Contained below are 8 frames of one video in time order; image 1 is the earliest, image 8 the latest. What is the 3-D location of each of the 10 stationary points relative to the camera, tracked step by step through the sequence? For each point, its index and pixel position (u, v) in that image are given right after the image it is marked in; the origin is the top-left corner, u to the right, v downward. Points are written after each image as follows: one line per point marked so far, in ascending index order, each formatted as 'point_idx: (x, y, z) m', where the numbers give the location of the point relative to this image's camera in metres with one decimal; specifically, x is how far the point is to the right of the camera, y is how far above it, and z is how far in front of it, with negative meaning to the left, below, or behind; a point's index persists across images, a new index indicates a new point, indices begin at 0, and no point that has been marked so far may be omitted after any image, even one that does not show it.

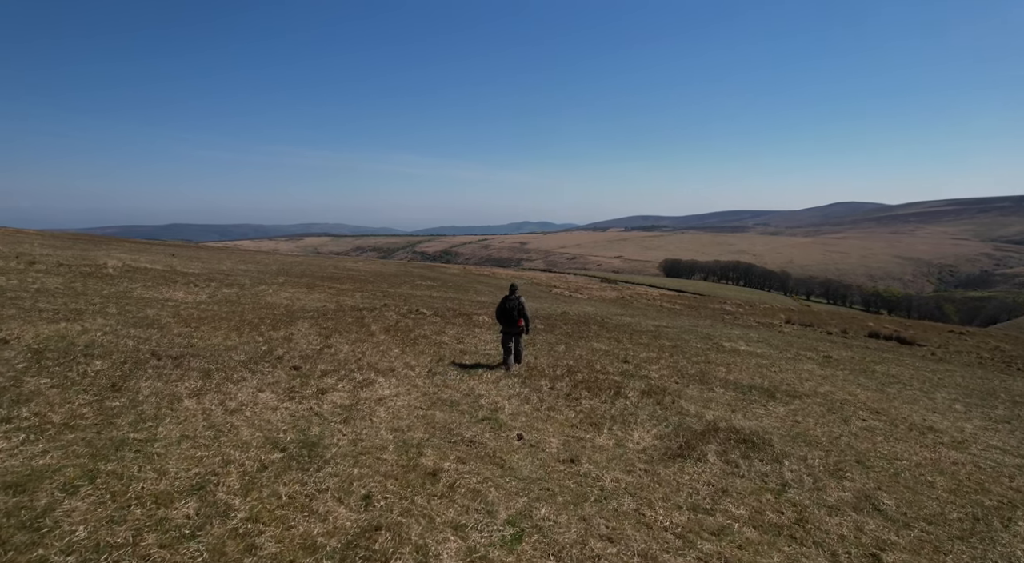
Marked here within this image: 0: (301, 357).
0: (-7.0, -2.5, +19.9) m
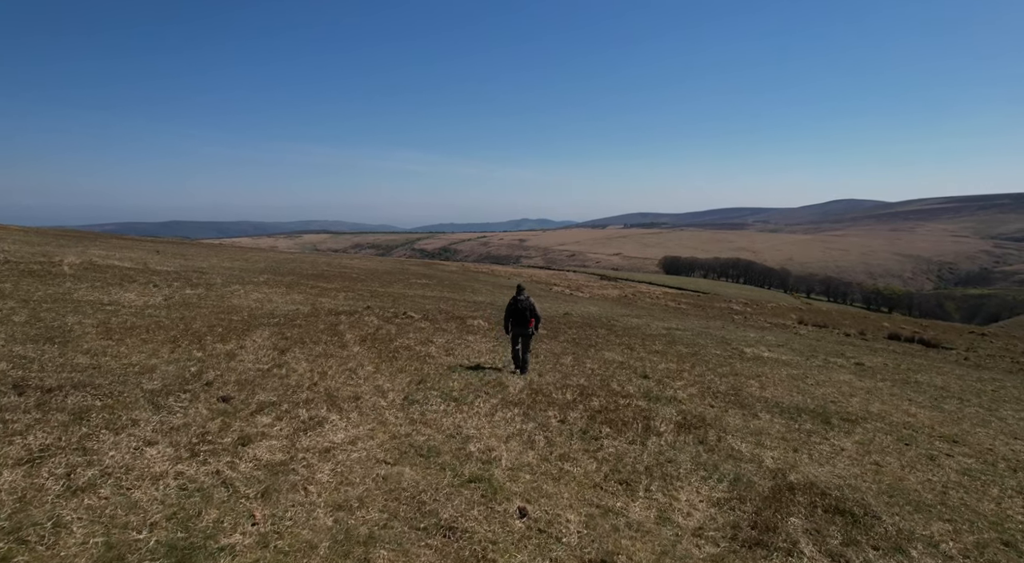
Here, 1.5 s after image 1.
0: (-7.0, -2.6, +15.5) m
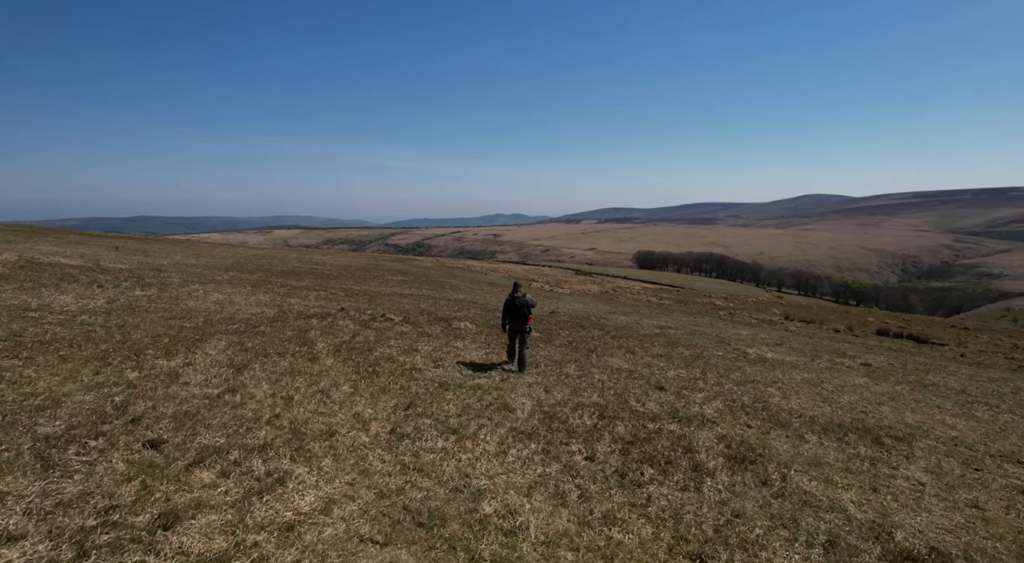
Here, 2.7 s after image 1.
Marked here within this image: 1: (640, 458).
0: (-6.6, -2.7, +12.0) m
1: (+2.8, -3.8, +12.9) m
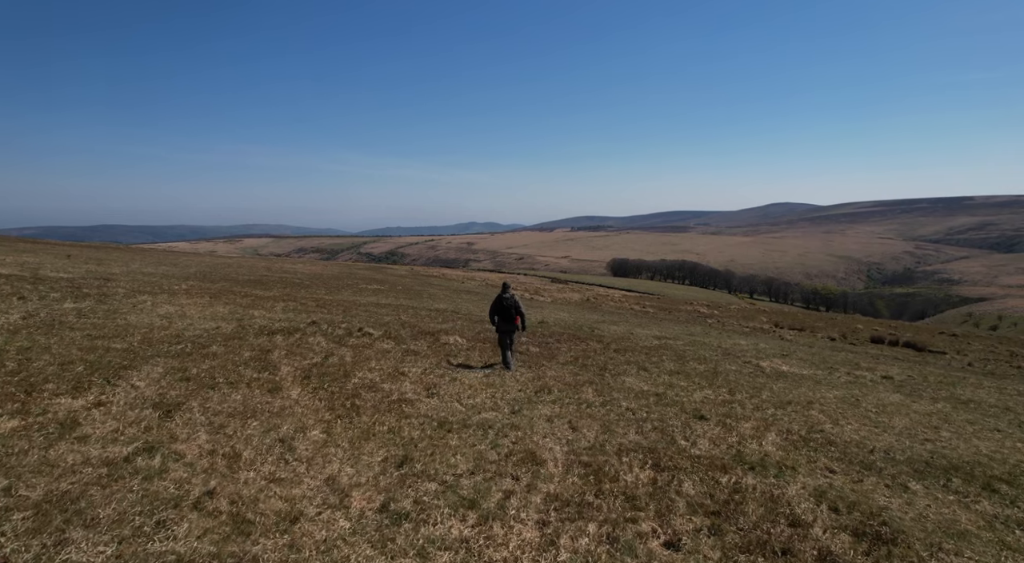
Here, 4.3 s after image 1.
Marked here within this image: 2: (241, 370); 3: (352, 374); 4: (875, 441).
0: (-5.9, -2.8, +7.7) m
1: (+3.5, -3.9, +9.0) m
2: (-8.0, -2.5, +17.7) m
3: (-5.0, -2.9, +18.7) m
4: (+11.5, -5.0, +19.1) m
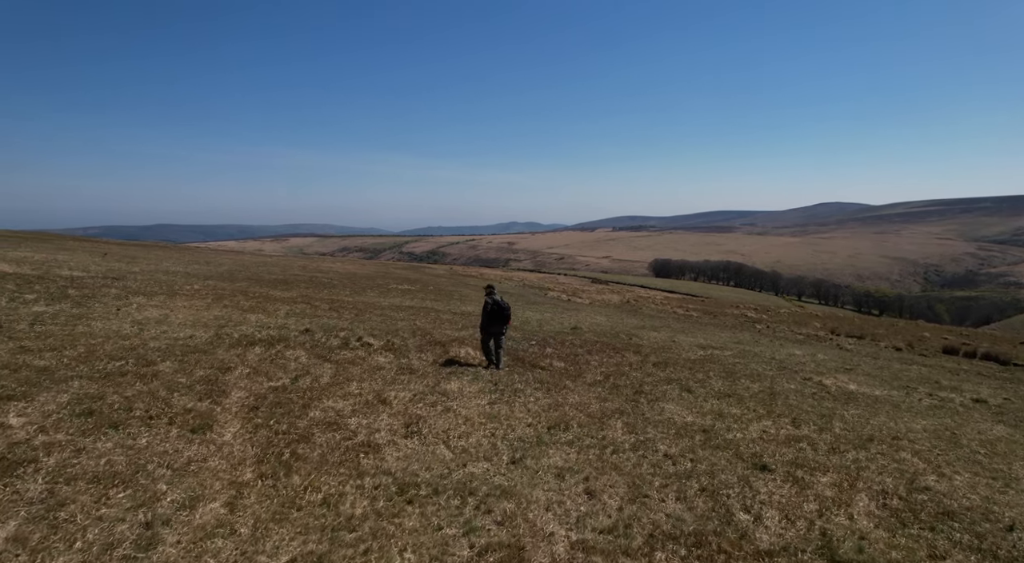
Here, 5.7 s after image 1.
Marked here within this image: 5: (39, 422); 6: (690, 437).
0: (-6.5, -2.9, +4.0) m
1: (+2.9, -4.1, +4.7) m
2: (-7.9, -2.6, +14.2) m
3: (-4.9, -3.0, +15.0) m
4: (+11.6, -5.3, +14.2) m
5: (-8.7, -2.6, +11.2) m
6: (+4.9, -4.3, +16.6) m
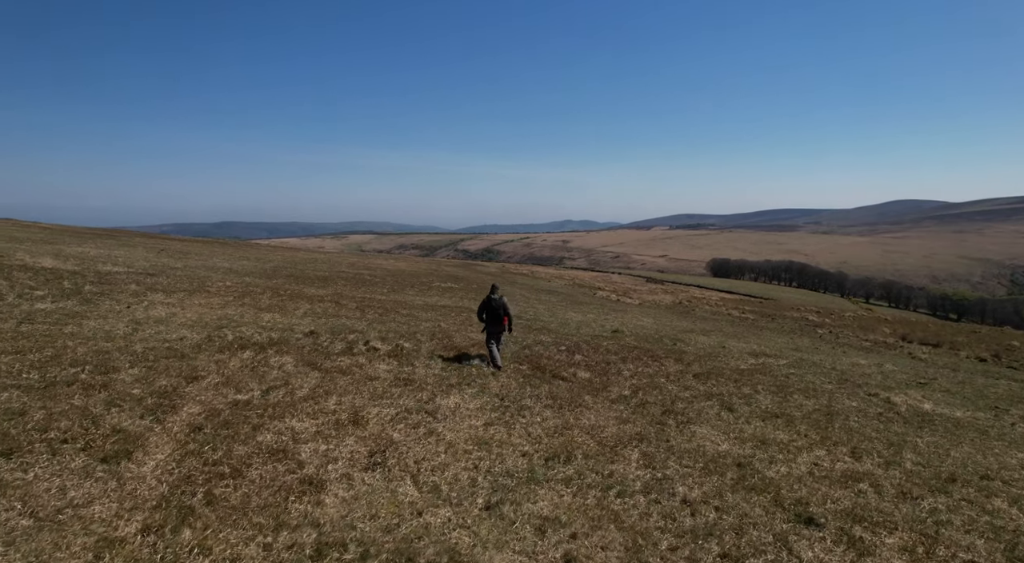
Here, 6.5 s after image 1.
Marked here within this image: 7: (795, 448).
0: (-7.7, -3.0, +2.2) m
1: (+1.7, -4.2, +2.1) m
2: (-8.2, -2.6, +12.5) m
3: (-5.1, -3.0, +13.0) m
4: (+11.2, -5.4, +10.8) m
5: (-9.3, -2.6, +9.5) m
6: (+4.8, -4.4, +13.8) m
7: (+8.4, -4.9, +17.7) m
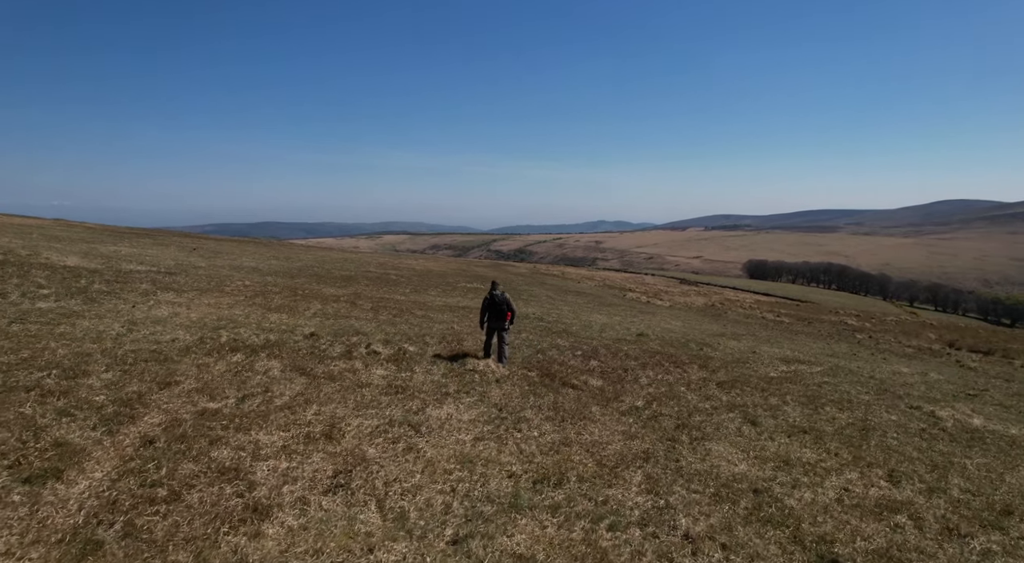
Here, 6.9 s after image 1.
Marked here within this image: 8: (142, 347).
0: (-8.6, -3.0, +1.3) m
1: (+0.8, -4.2, +0.7) m
2: (-8.6, -2.6, +11.6) m
3: (-5.4, -3.0, +11.9) m
4: (+10.8, -5.5, +8.8) m
5: (-9.8, -2.6, +8.7) m
6: (+4.5, -4.4, +12.2) m
7: (+8.3, -4.9, +15.9) m
8: (-11.4, -2.0, +18.6) m
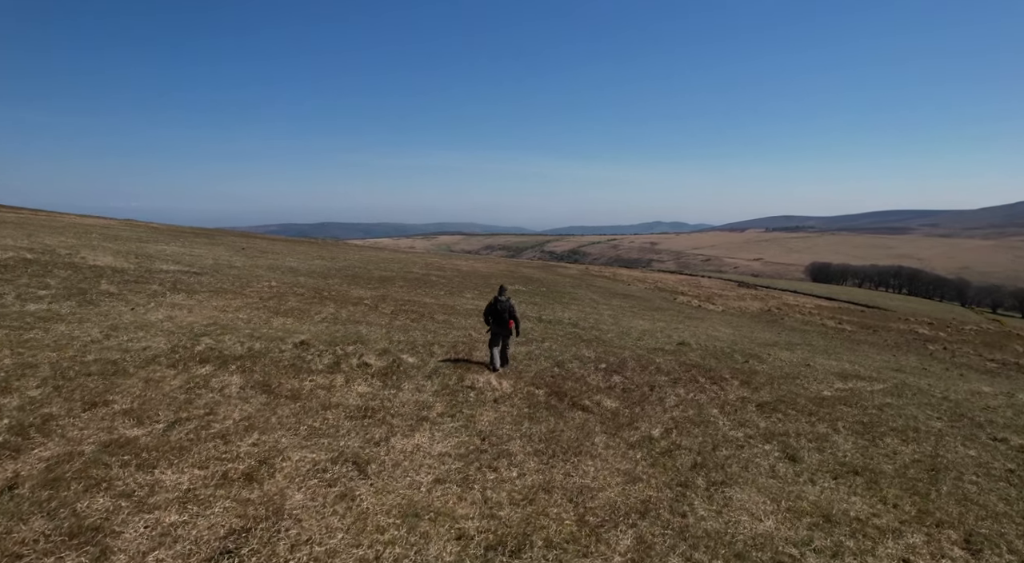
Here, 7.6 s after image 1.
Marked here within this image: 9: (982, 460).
0: (-10.3, -3.1, -0.3) m
1: (-1.0, -4.4, -1.8) m
2: (-9.4, -2.7, +9.9) m
3: (-6.2, -3.2, +10.0) m
4: (+9.6, -5.8, +5.5) m
5: (-10.8, -2.7, +7.1) m
6: (+3.7, -4.7, +9.3) m
7: (+7.8, -5.2, +12.7) m
8: (-11.6, -2.1, +17.1) m
9: (+15.3, -5.9, +19.7) m
